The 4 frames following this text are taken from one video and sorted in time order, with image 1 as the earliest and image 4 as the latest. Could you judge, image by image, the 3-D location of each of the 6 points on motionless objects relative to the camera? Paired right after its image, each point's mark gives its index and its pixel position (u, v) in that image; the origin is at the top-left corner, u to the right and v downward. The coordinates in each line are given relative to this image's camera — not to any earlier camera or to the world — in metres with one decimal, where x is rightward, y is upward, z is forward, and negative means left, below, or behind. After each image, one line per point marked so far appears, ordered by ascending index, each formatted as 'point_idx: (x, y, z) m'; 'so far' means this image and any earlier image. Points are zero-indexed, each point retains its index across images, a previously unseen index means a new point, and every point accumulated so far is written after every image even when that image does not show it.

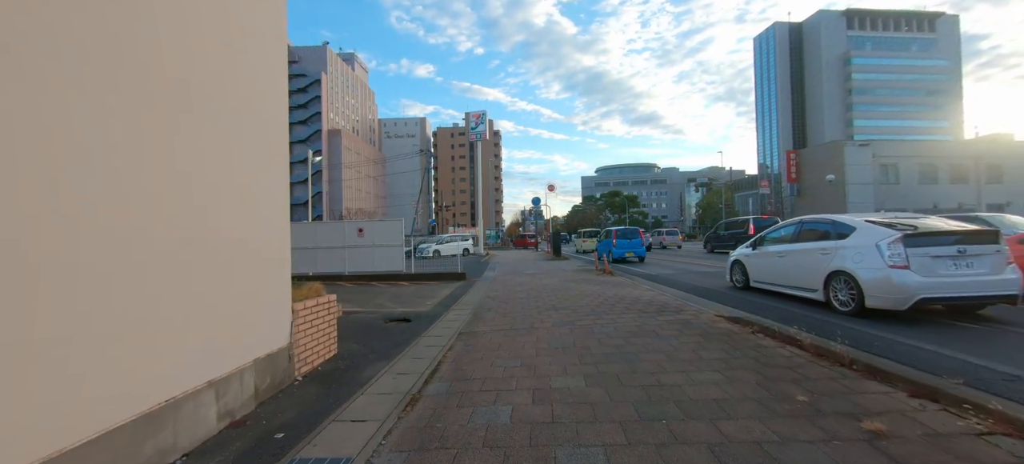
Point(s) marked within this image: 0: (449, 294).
0: (-1.7, -1.8, +9.6) m
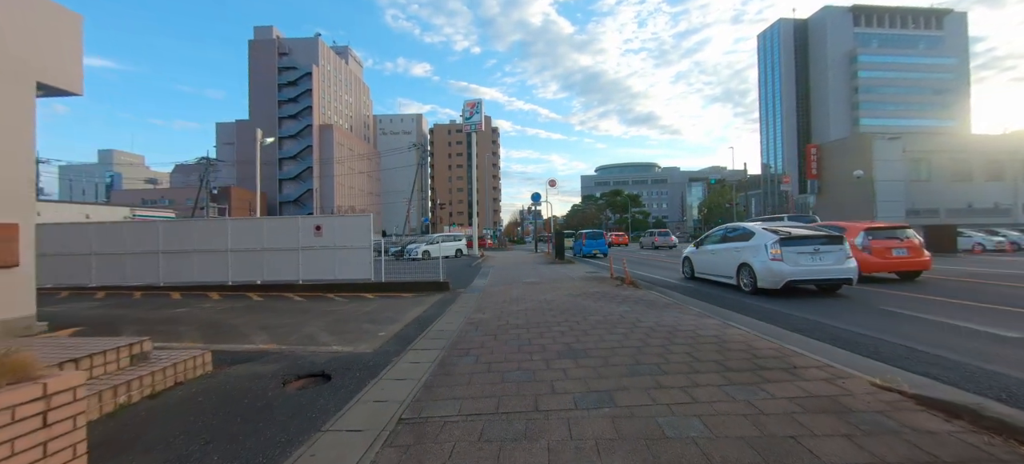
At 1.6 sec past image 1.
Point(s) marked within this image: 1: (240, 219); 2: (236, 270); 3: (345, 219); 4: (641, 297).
0: (-1.8, -1.8, +7.5) m
1: (-8.6, +0.4, +10.7) m
2: (-8.8, -1.2, +10.8) m
3: (-5.1, +0.4, +10.4) m
4: (+3.4, -1.8, +9.1) m
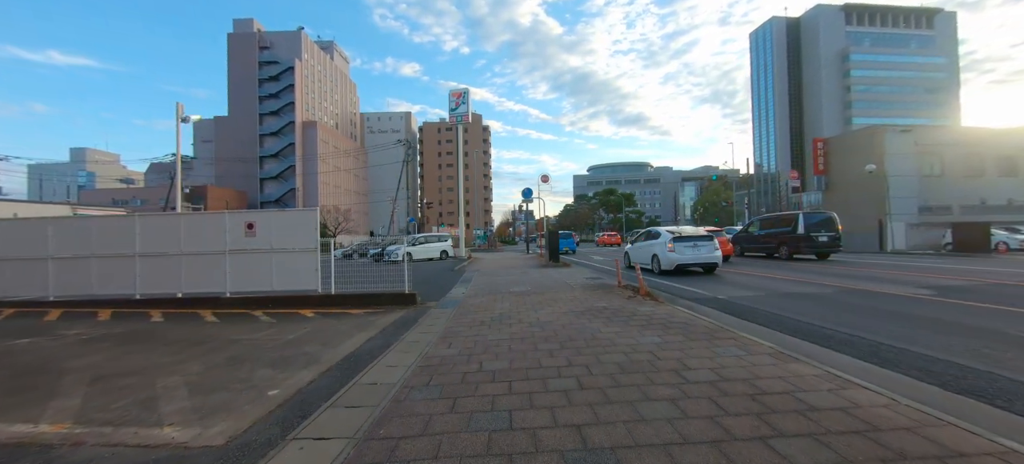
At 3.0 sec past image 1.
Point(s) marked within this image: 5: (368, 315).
0: (-2.1, -1.8, +5.8) m
1: (-9.0, +0.4, +8.8) m
2: (-9.2, -1.2, +8.9) m
3: (-5.5, +0.4, +8.6) m
4: (+3.1, -1.7, +7.5) m
5: (-3.1, -1.7, +7.6) m
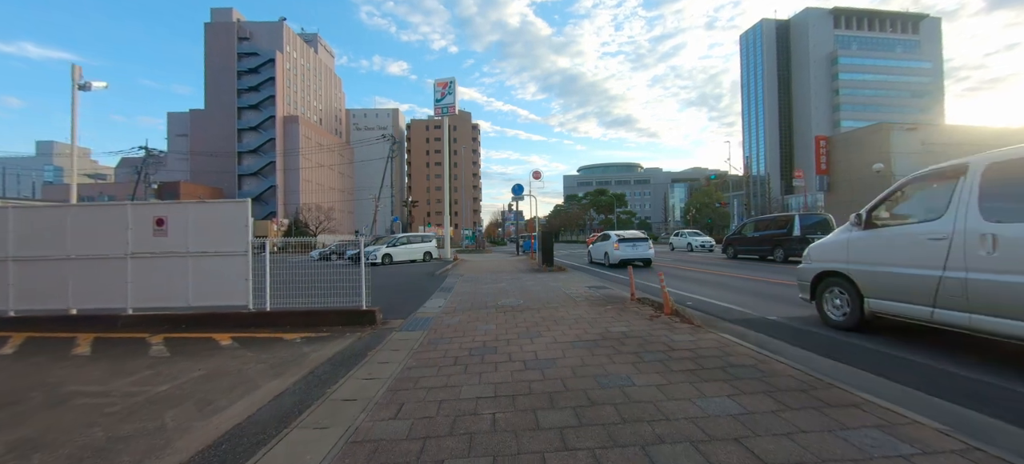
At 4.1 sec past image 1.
0: (-2.3, -1.7, +4.3) m
1: (-9.2, +0.4, +7.2) m
2: (-9.4, -1.2, +7.2) m
3: (-5.7, +0.4, +7.0) m
4: (+2.8, -1.7, +6.2) m
5: (-3.3, -1.7, +6.1) m
